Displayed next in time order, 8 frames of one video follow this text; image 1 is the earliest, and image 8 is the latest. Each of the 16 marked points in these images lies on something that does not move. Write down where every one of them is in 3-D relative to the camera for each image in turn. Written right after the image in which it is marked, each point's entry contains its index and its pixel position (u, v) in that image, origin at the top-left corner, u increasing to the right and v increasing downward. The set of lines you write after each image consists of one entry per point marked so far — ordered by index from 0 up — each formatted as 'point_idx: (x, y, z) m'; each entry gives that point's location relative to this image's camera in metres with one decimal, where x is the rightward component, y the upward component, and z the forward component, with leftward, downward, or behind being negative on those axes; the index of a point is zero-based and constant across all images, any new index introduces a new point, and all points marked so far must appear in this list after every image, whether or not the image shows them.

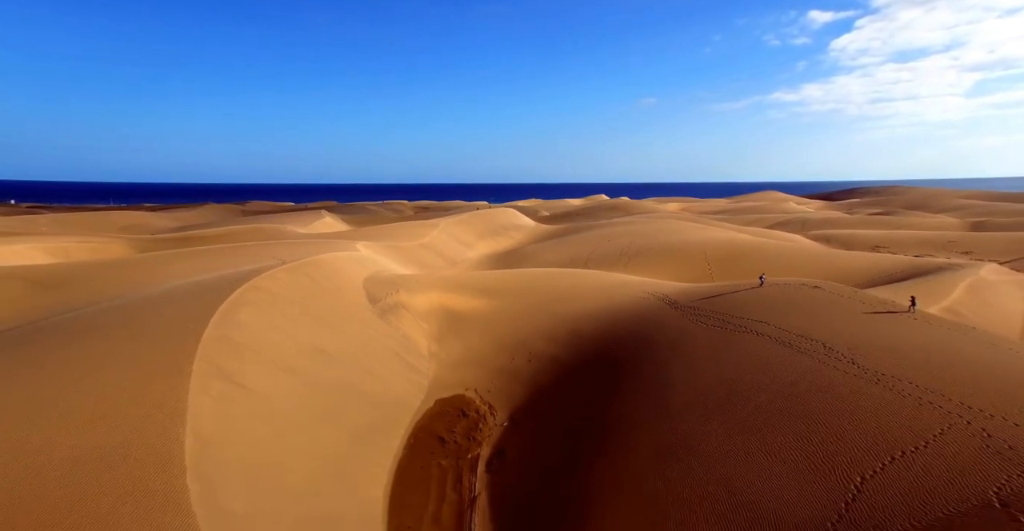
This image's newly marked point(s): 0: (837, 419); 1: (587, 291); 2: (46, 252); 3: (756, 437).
0: (+3.1, -1.4, +4.8) m
1: (+1.6, -0.5, +10.6) m
2: (-12.4, +0.4, +13.6) m
3: (+2.4, -1.6, +4.8) m
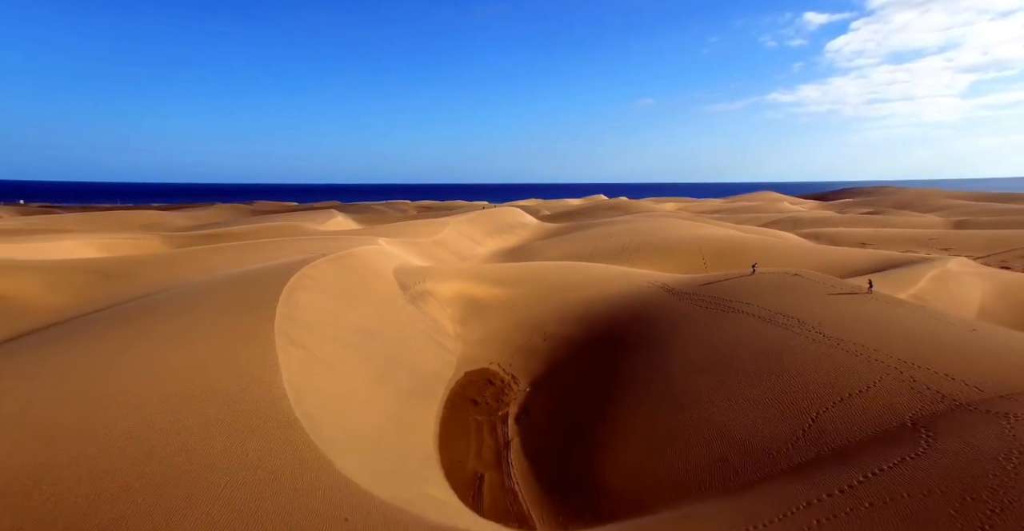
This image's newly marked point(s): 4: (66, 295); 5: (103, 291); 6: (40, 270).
0: (+3.5, -1.2, +5.9) m
1: (+1.9, -0.3, +11.8) m
2: (-12.1, +0.6, +14.7) m
3: (+2.7, -1.4, +5.9) m
4: (-9.3, -0.6, +10.5) m
5: (-8.7, -0.5, +10.8) m
6: (-10.4, -0.1, +11.3) m
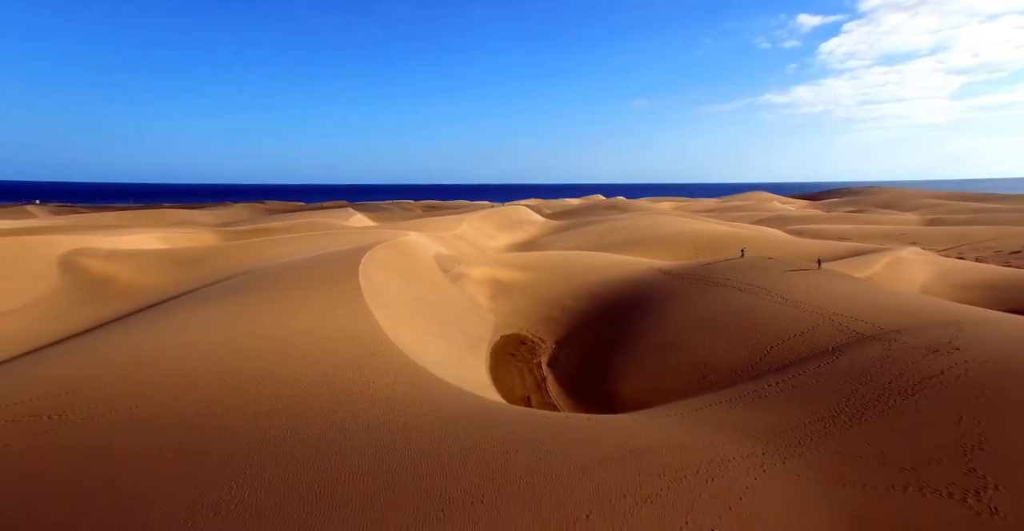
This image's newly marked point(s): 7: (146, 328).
0: (+4.0, -0.9, +8.0) m
1: (+2.4, 0.0, +13.8) m
2: (-11.6, +0.9, +16.7) m
3: (+3.3, -1.1, +8.0) m
4: (-8.8, -0.3, +12.5) m
5: (-8.1, -0.2, +12.8) m
6: (-9.9, +0.2, +13.3) m
7: (-6.8, -1.0, +9.5) m
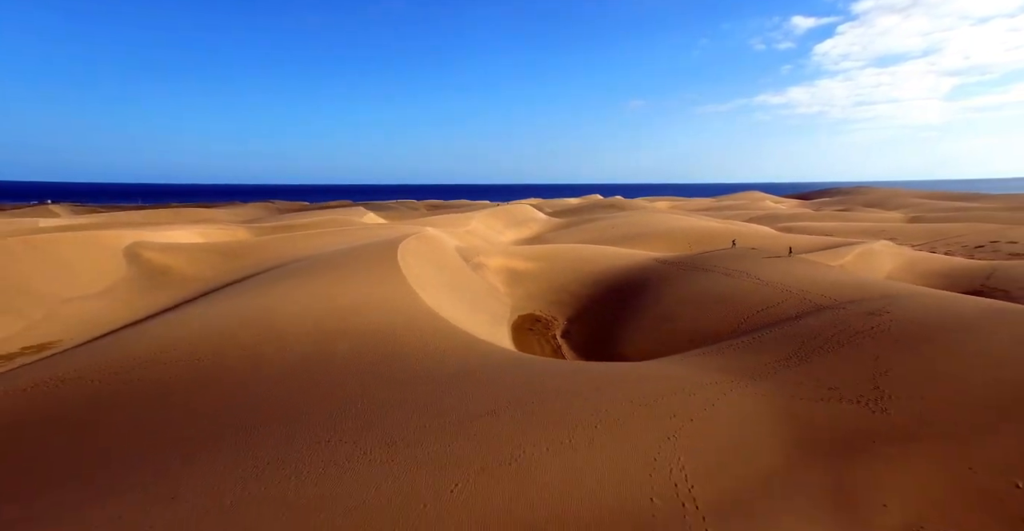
0: (+4.4, -0.6, +9.6) m
1: (+2.8, +0.3, +15.4) m
2: (-11.3, +1.1, +18.2) m
3: (+3.7, -0.8, +9.6) m
4: (-8.4, -0.1, +14.0) m
5: (-7.7, 0.0, +14.3) m
6: (-9.5, +0.4, +14.8) m
7: (-6.5, -0.8, +11.0) m
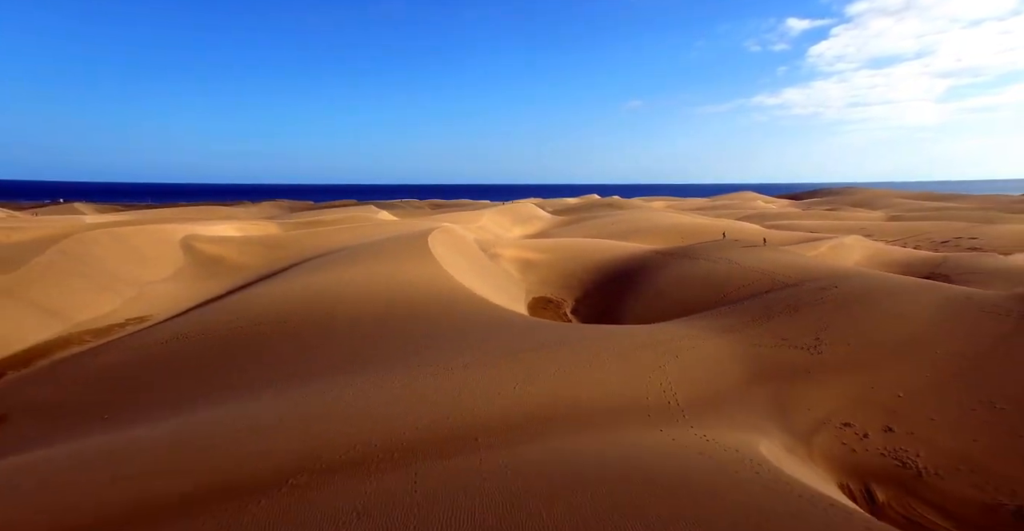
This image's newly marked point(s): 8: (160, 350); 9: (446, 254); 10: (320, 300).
0: (+4.9, -0.3, +11.5) m
1: (+3.2, +0.6, +17.3) m
2: (-10.9, +1.5, +19.9) m
3: (+4.1, -0.5, +11.5) m
4: (-8.0, +0.2, +15.8) m
5: (-7.4, +0.3, +16.1) m
6: (-9.2, +0.7, +16.6) m
7: (-6.1, -0.5, +12.8) m
8: (-6.2, -1.4, +8.8) m
9: (-1.9, +0.4, +13.7) m
10: (-4.2, -0.7, +10.8) m
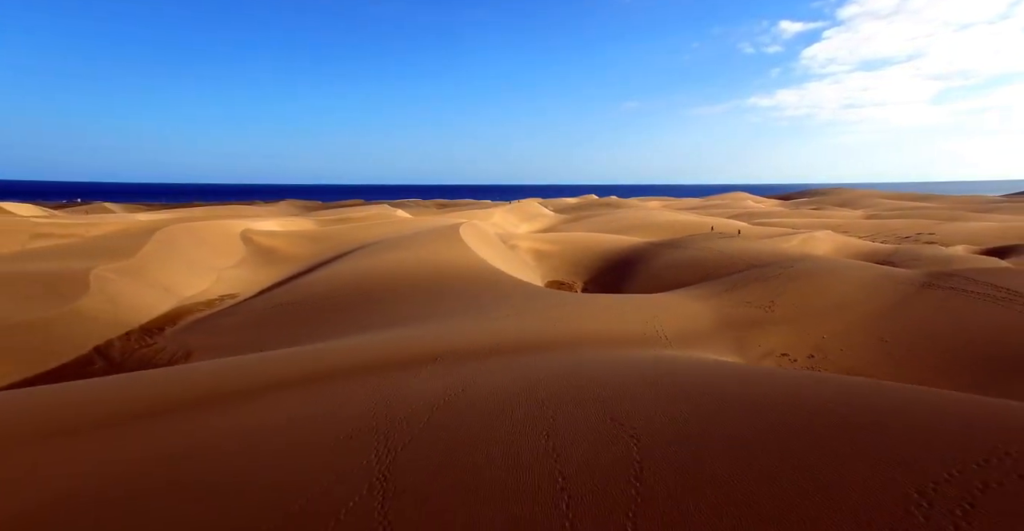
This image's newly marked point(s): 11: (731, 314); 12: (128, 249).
0: (+5.5, +0.1, +14.0) m
1: (+3.7, +0.9, +19.8) m
2: (-10.4, +1.8, +22.4) m
3: (+4.7, -0.1, +14.0) m
4: (-7.5, +0.6, +18.2) m
5: (-6.8, +0.7, +18.6) m
6: (-8.6, +1.1, +19.0) m
7: (-5.5, -0.1, +15.3) m
8: (-5.6, -1.1, +11.3) m
9: (-1.3, +0.7, +16.2) m
10: (-3.6, -0.4, +13.3) m
11: (+4.2, -0.9, +9.7) m
12: (-10.7, +0.5, +13.8) m
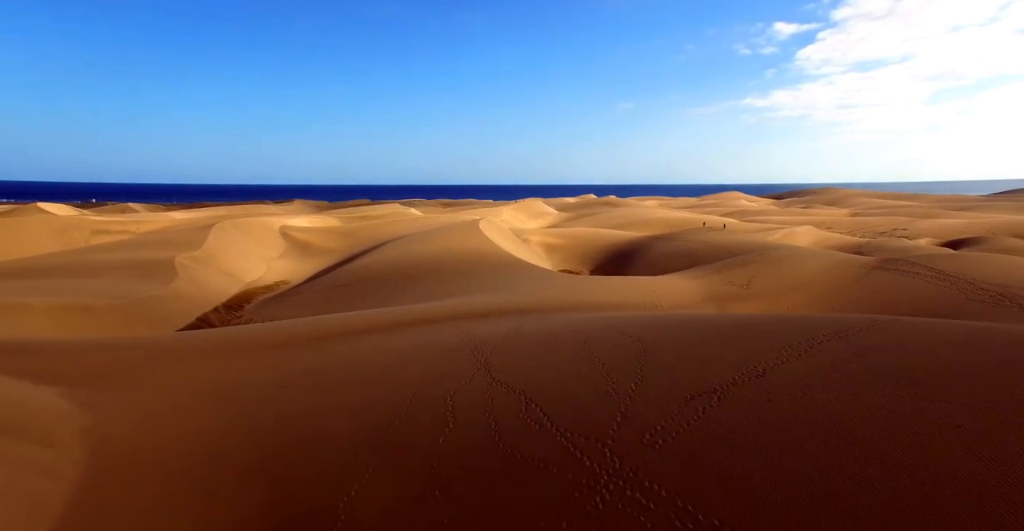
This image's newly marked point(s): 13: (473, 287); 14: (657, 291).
0: (+5.9, +0.4, +16.1) m
1: (+4.2, +1.3, +21.9) m
2: (-10.0, +2.1, +24.4) m
3: (+5.2, +0.2, +16.1) m
4: (-7.0, +0.9, +20.3) m
5: (-6.4, +1.0, +20.6) m
6: (-8.2, +1.4, +21.0) m
7: (-5.0, +0.2, +17.3) m
8: (-5.1, -0.8, +13.3) m
9: (-0.8, +1.1, +18.3) m
10: (-3.1, 0.0, +15.4) m
11: (+4.7, -0.6, +11.8) m
12: (-10.2, +0.8, +15.8) m
13: (-1.0, -0.7, +12.3) m
14: (+3.3, -0.6, +11.3) m
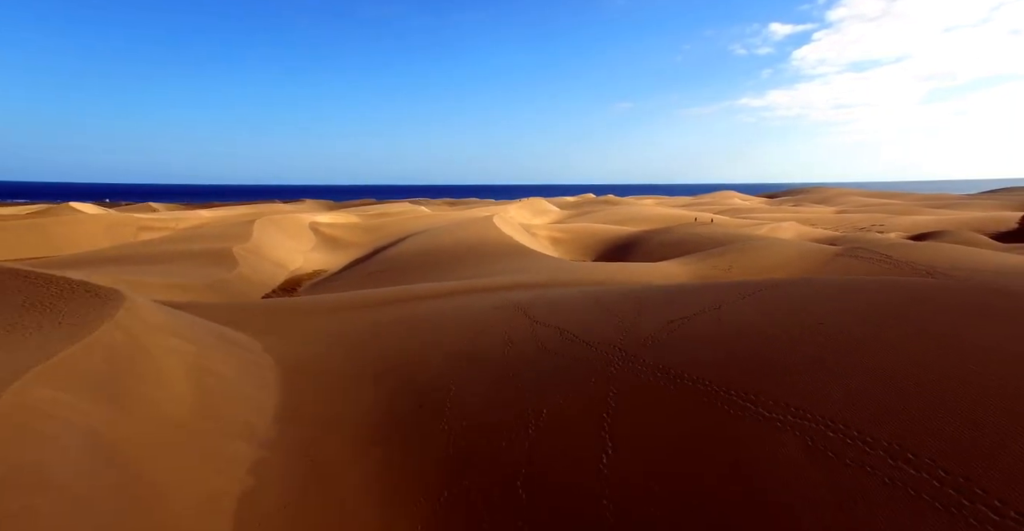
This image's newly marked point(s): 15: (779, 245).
0: (+6.4, +0.8, +18.2) m
1: (+4.6, +1.6, +23.9) m
2: (-9.6, +2.4, +26.3) m
3: (+5.6, +0.6, +18.1) m
4: (-6.6, +1.2, +22.2) m
5: (-6.0, +1.3, +22.6) m
6: (-7.8, +1.7, +23.0) m
7: (-4.6, +0.6, +19.3) m
8: (-4.7, -0.4, +15.3) m
9: (-0.4, +1.4, +20.3) m
10: (-2.7, +0.3, +17.4) m
11: (+5.2, -0.2, +13.8) m
12: (-9.8, +1.1, +17.8) m
13: (-0.5, -0.3, +14.3) m
14: (+3.7, -0.3, +13.3) m
15: (+8.5, +0.6, +15.7) m
